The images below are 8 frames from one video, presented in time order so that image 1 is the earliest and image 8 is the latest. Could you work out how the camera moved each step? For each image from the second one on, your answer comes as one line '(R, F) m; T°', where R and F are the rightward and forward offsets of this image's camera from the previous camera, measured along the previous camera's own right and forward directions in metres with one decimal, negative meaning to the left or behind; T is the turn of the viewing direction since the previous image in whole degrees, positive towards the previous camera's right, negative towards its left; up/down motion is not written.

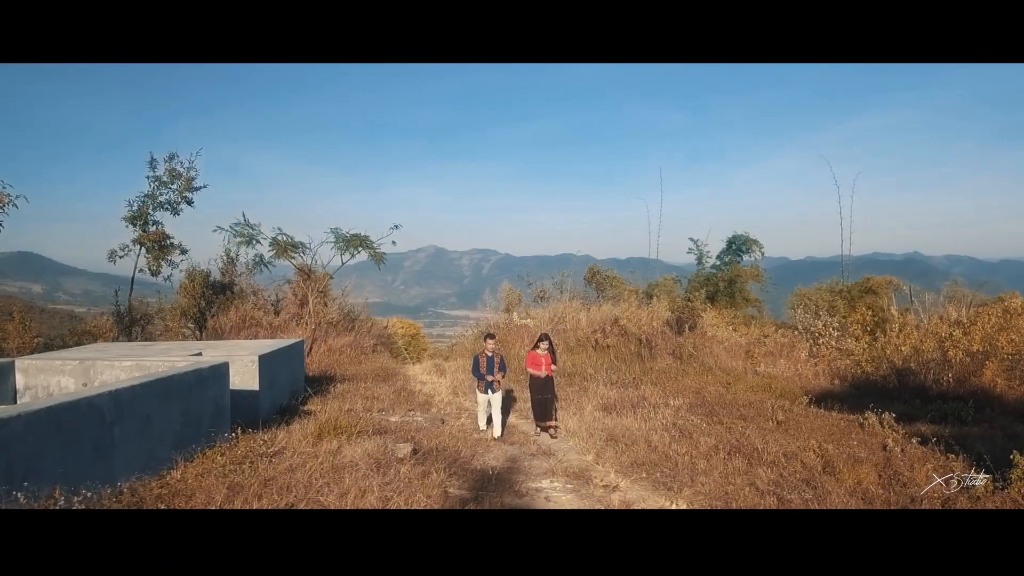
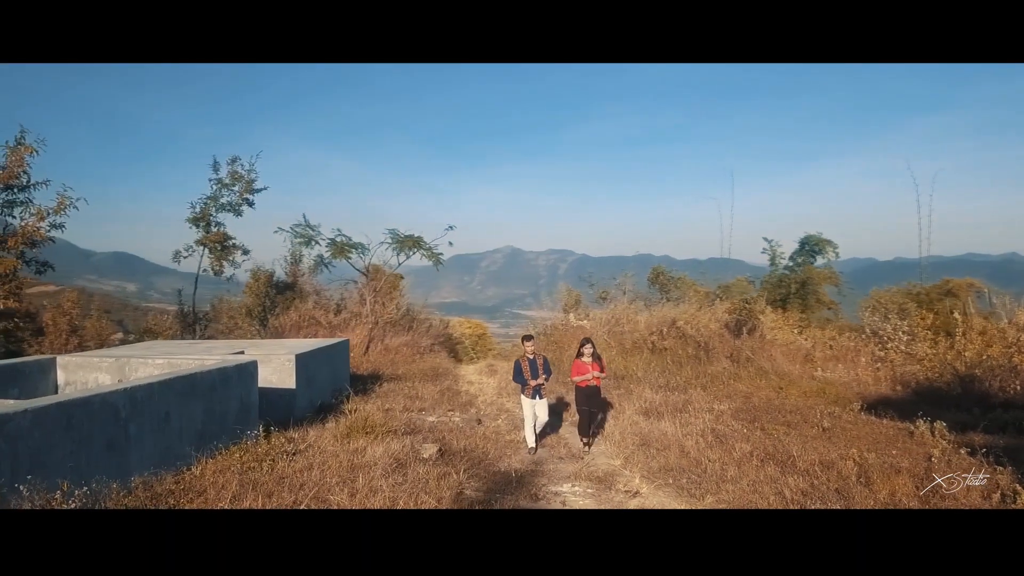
(+0.4, +0.1) m; -5°
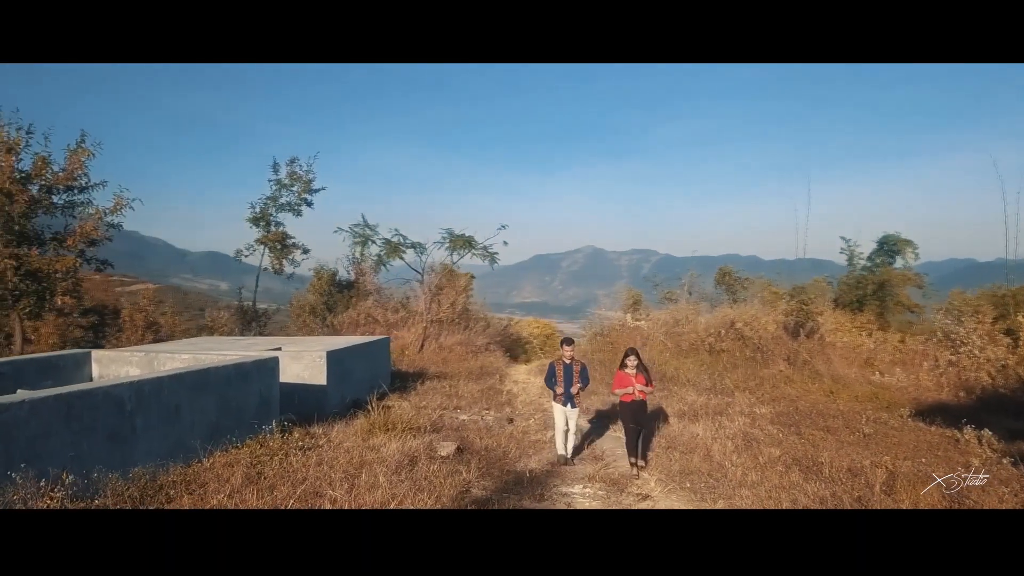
(+0.5, +0.1) m; -5°
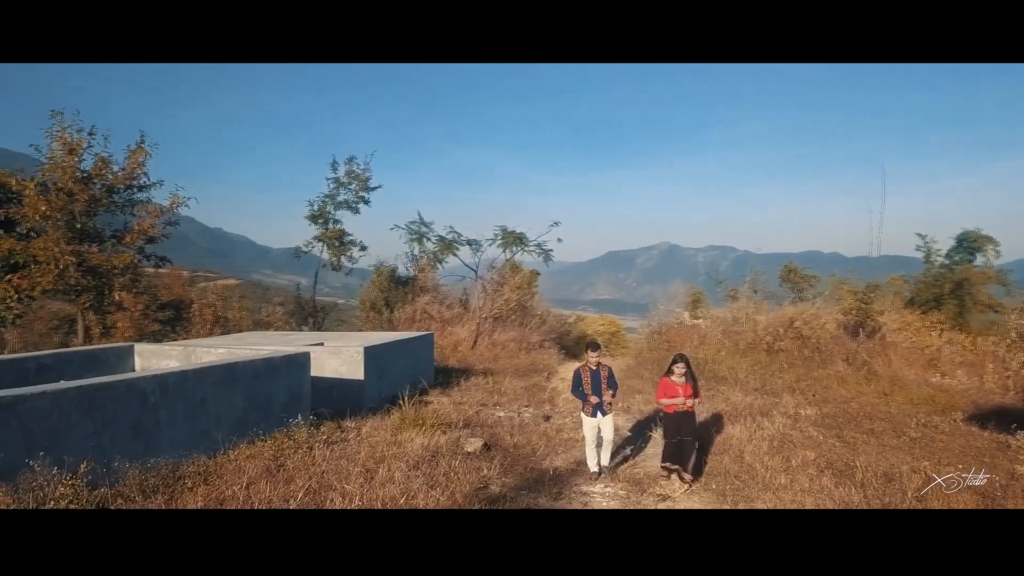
(+0.4, 0.0) m; -5°
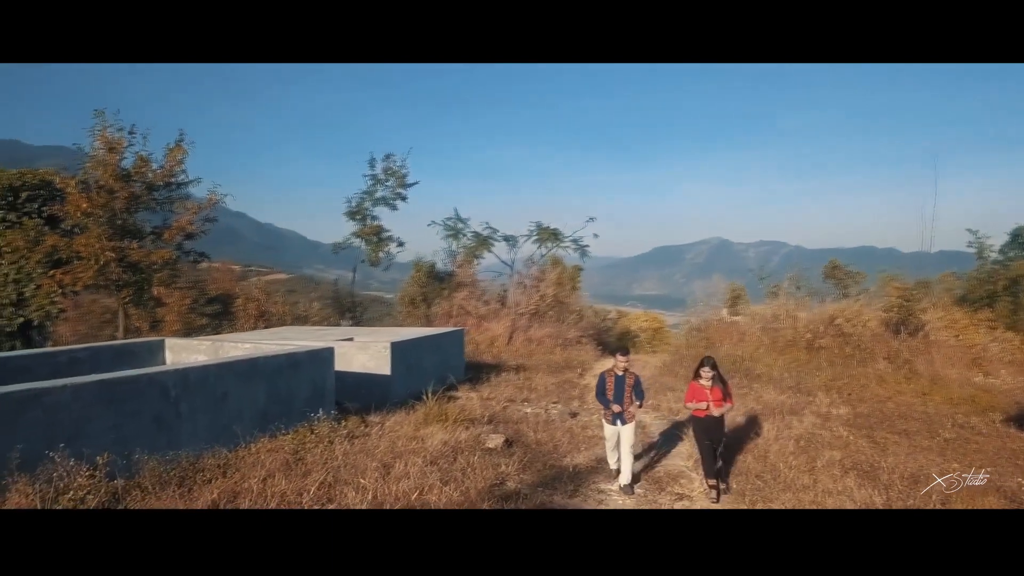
(+0.2, 0.0) m; -3°
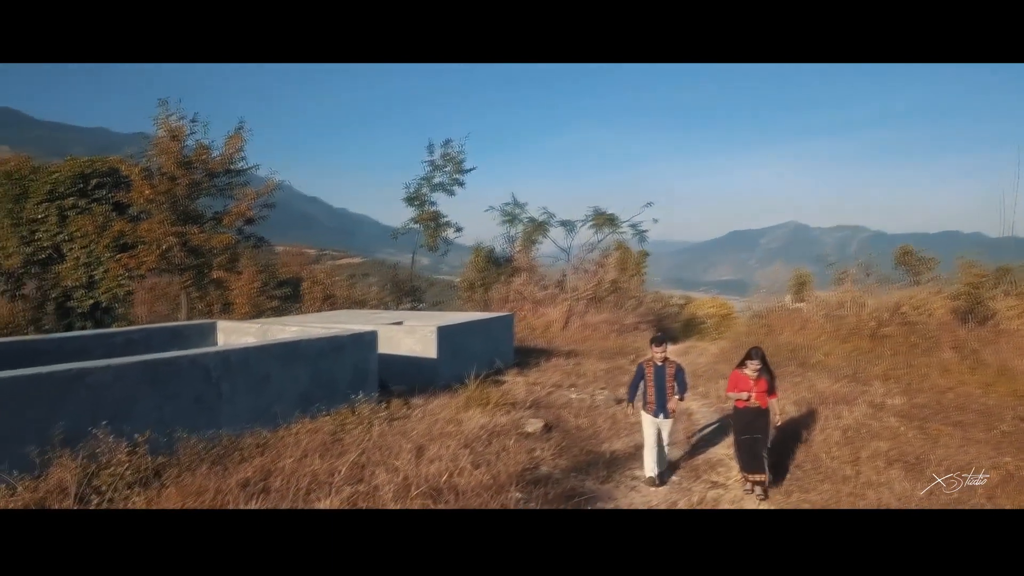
(+0.2, 0.0) m; -4°
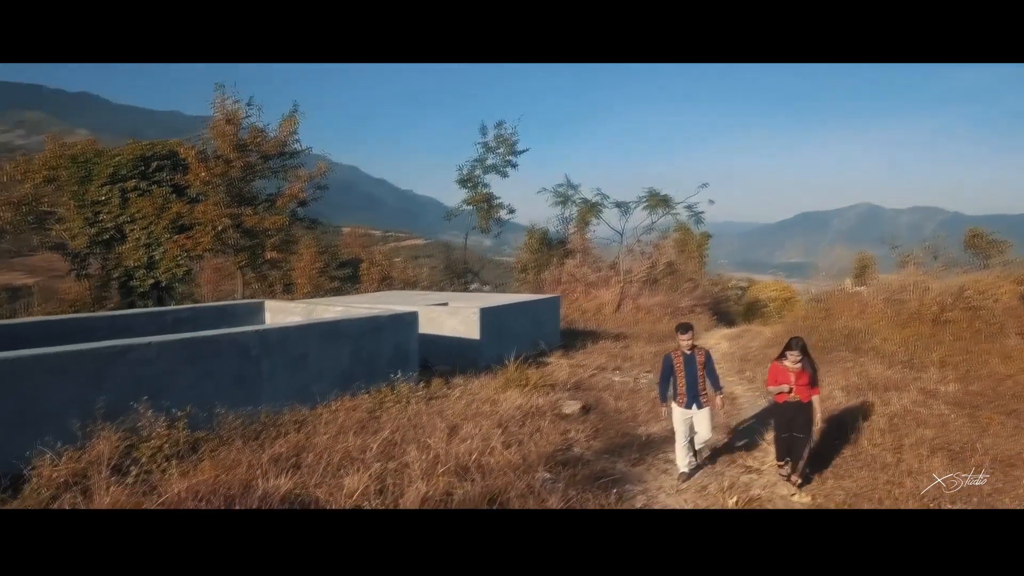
(+0.2, 0.0) m; -4°
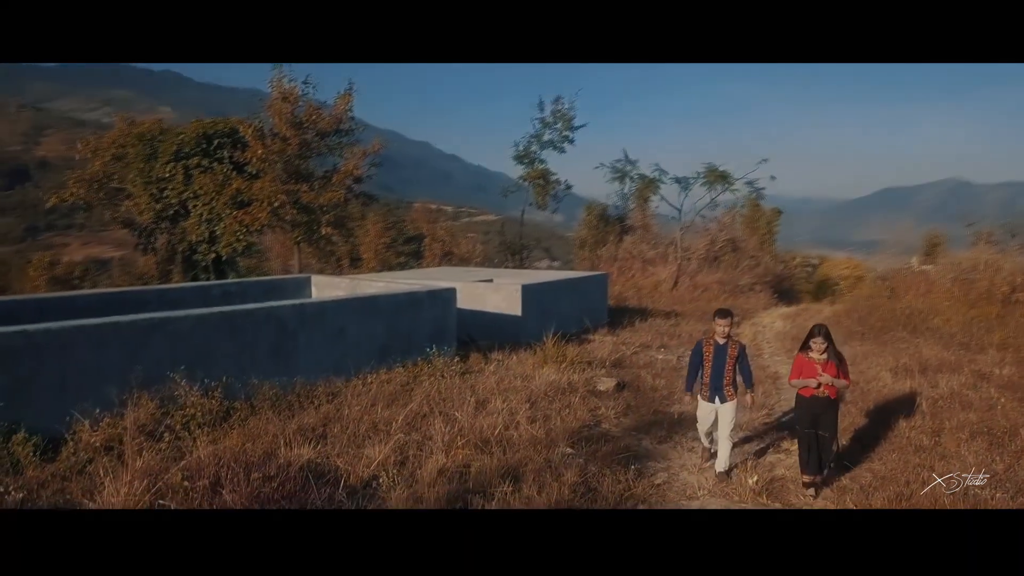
(+0.3, -0.1) m; -5°
